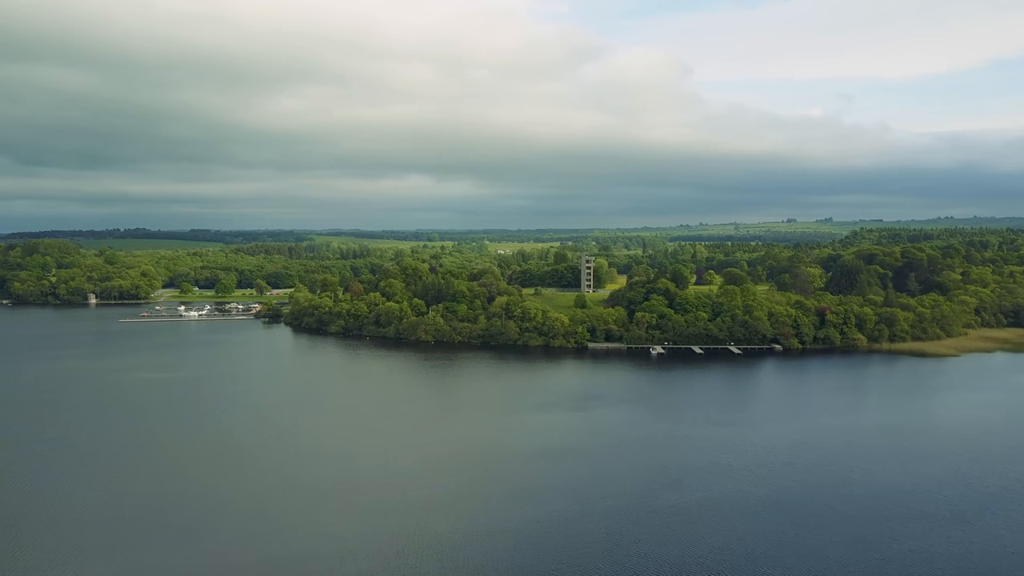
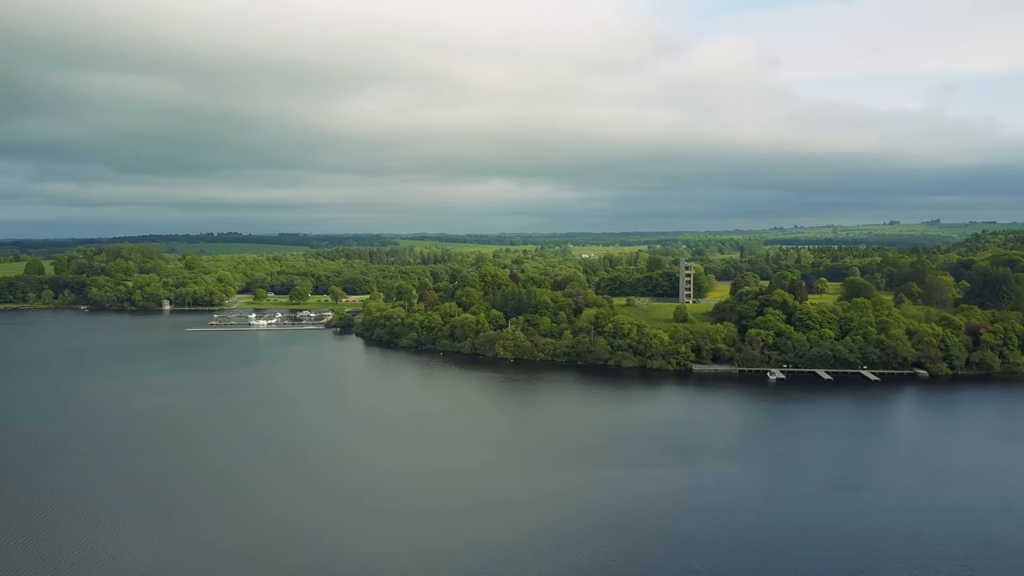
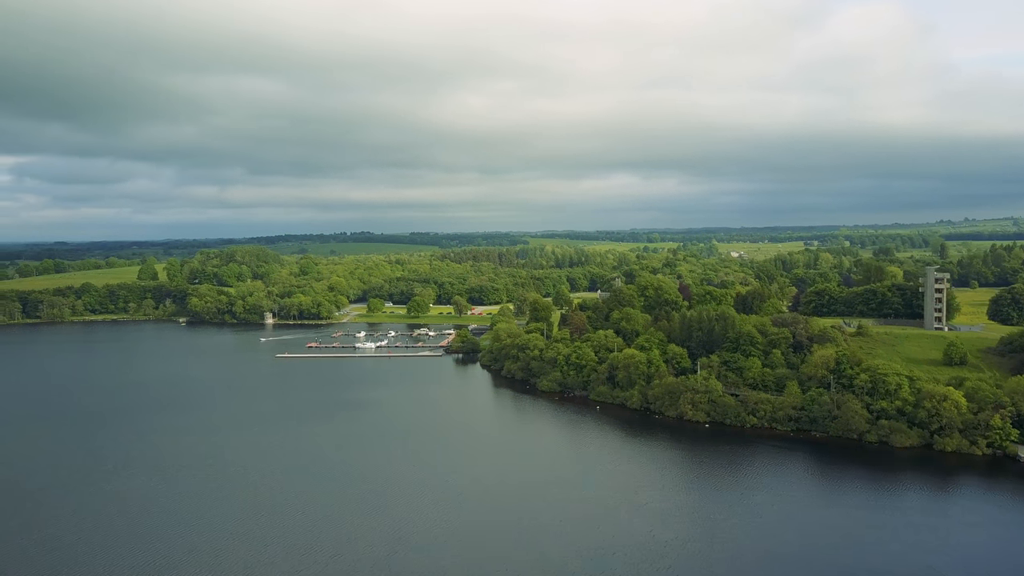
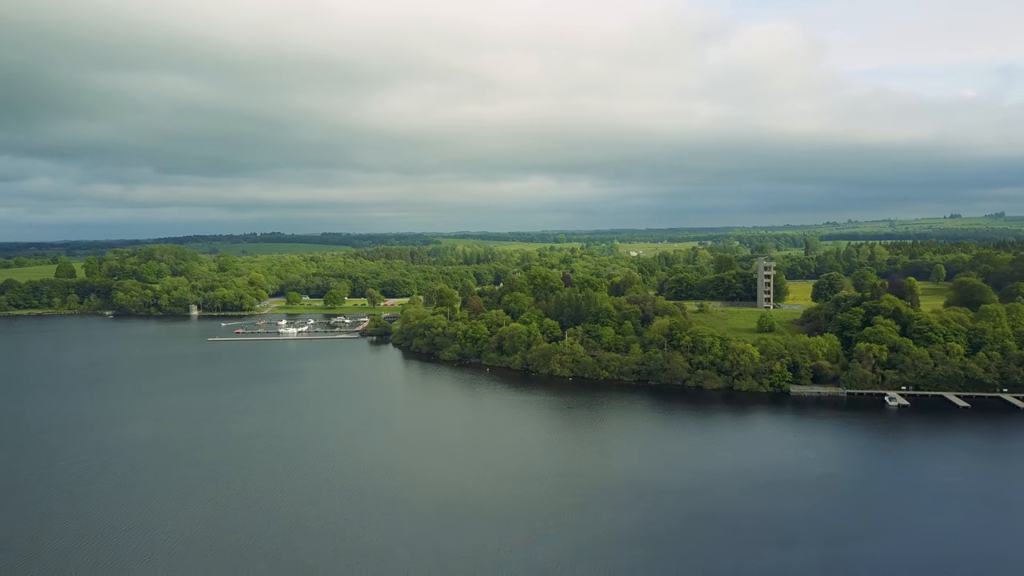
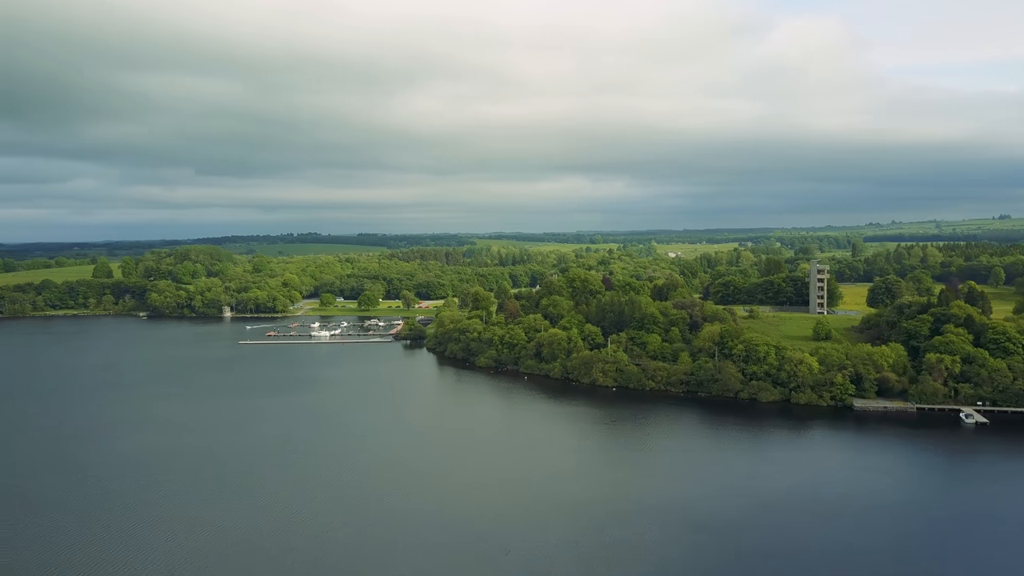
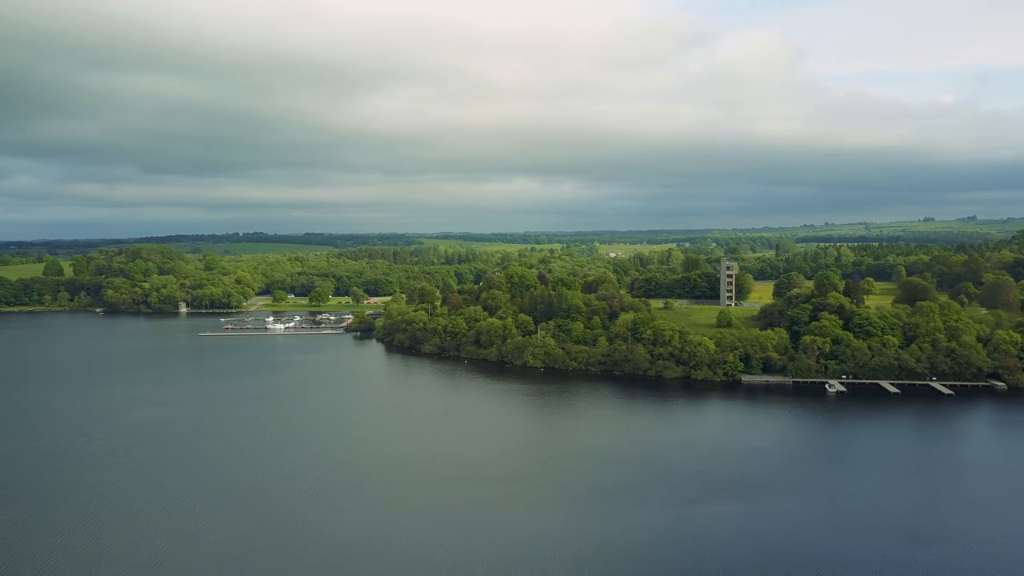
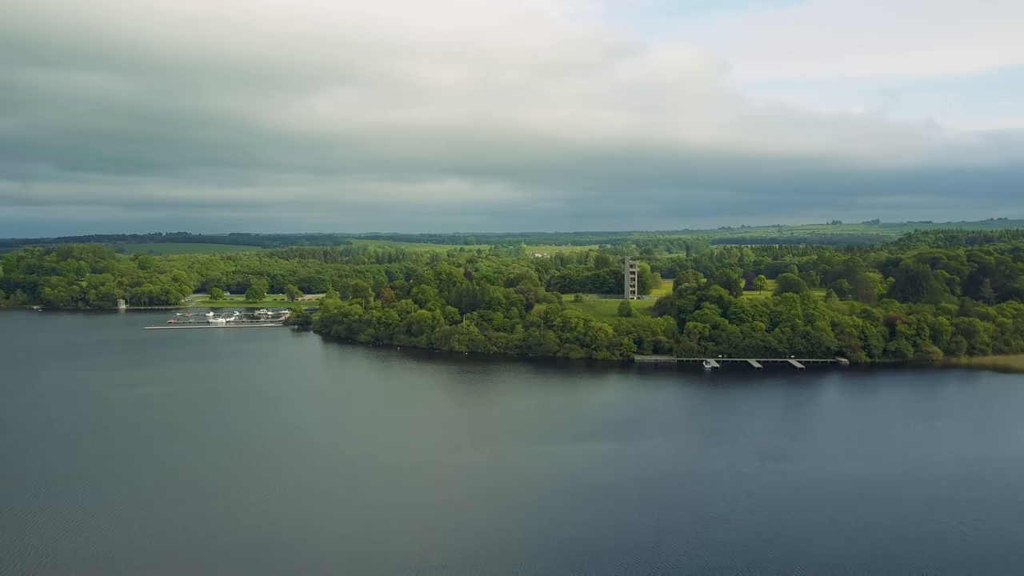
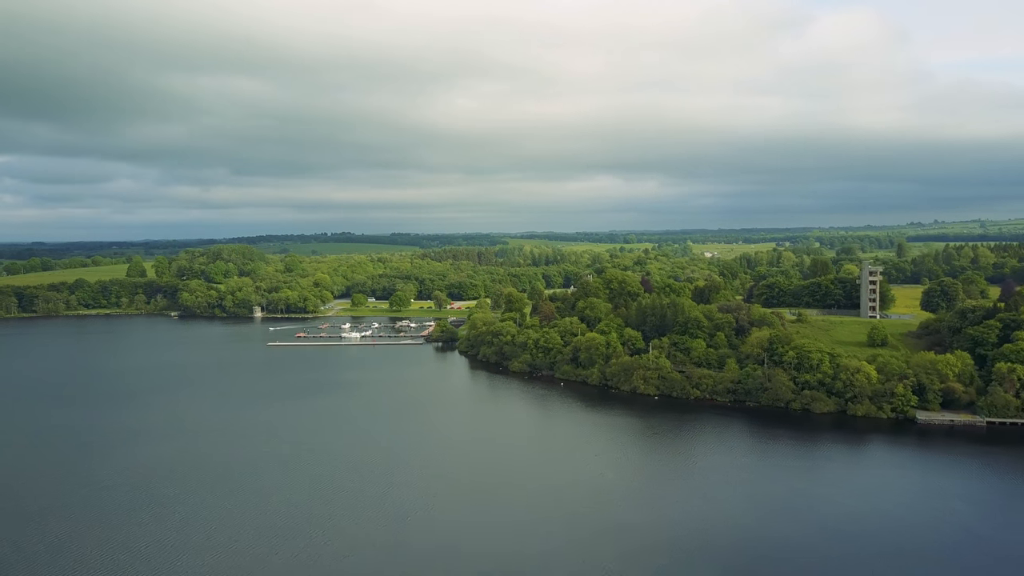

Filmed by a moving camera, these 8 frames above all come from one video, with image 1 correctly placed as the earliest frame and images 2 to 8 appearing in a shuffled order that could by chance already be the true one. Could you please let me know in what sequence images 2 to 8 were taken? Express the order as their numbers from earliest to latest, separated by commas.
7, 2, 6, 4, 5, 8, 3
